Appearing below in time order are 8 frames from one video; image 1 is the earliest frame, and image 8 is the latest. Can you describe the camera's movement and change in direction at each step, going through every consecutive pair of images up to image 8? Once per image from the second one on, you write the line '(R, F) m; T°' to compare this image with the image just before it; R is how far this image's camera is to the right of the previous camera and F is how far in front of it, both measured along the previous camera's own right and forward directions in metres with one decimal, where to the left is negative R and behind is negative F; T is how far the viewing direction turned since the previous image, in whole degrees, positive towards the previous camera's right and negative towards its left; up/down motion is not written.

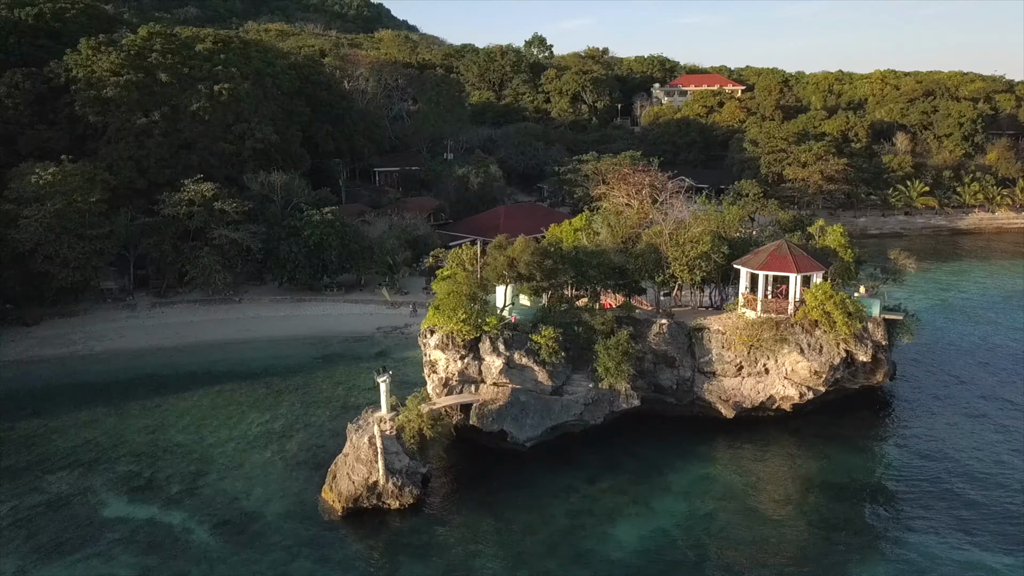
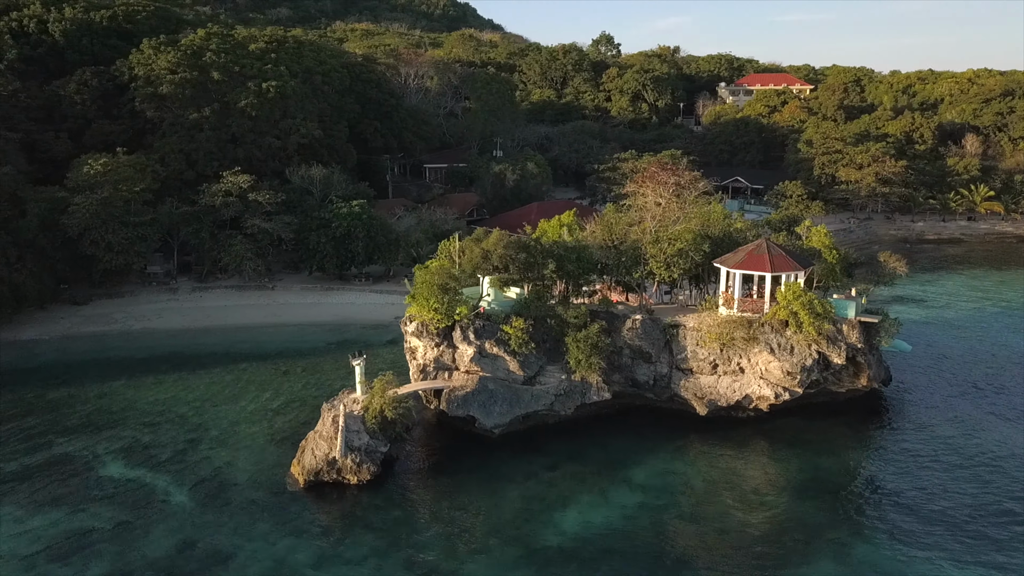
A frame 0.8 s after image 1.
(+3.1, -0.6) m; -6°
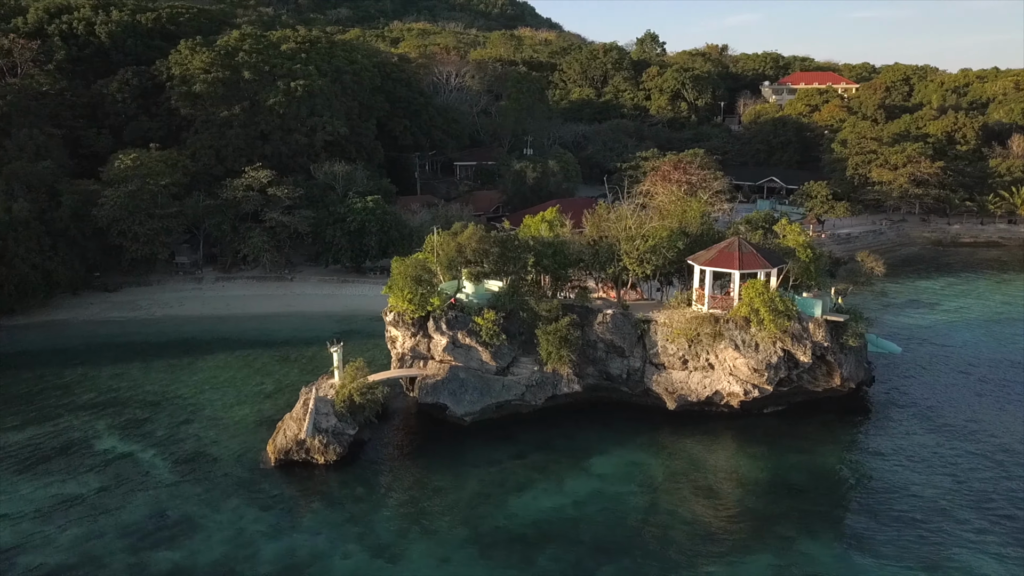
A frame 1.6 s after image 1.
(+2.5, -0.6) m; -4°
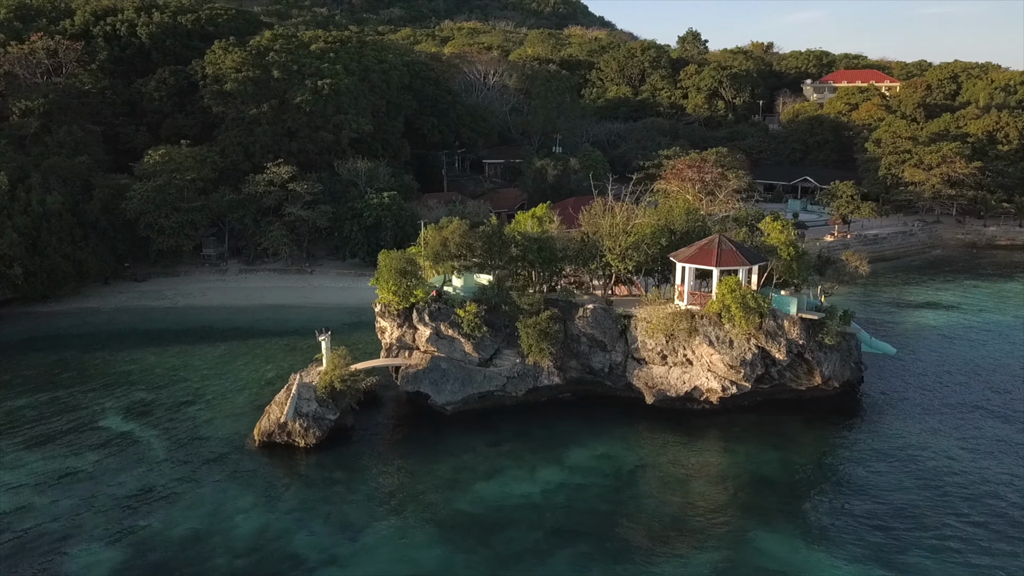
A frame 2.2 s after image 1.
(+2.1, -0.5) m; -4°
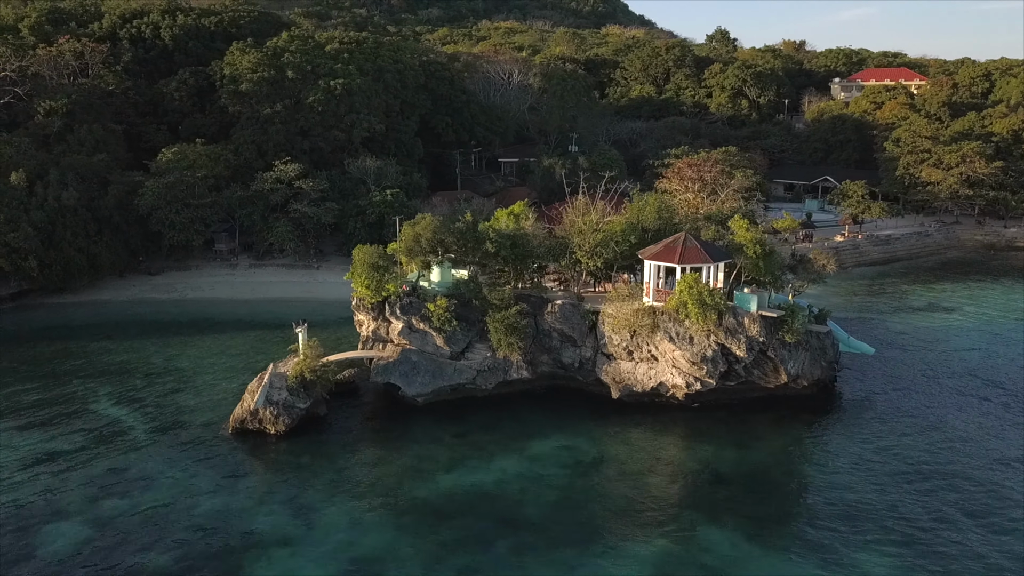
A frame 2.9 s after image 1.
(+2.2, -0.5) m; -3°
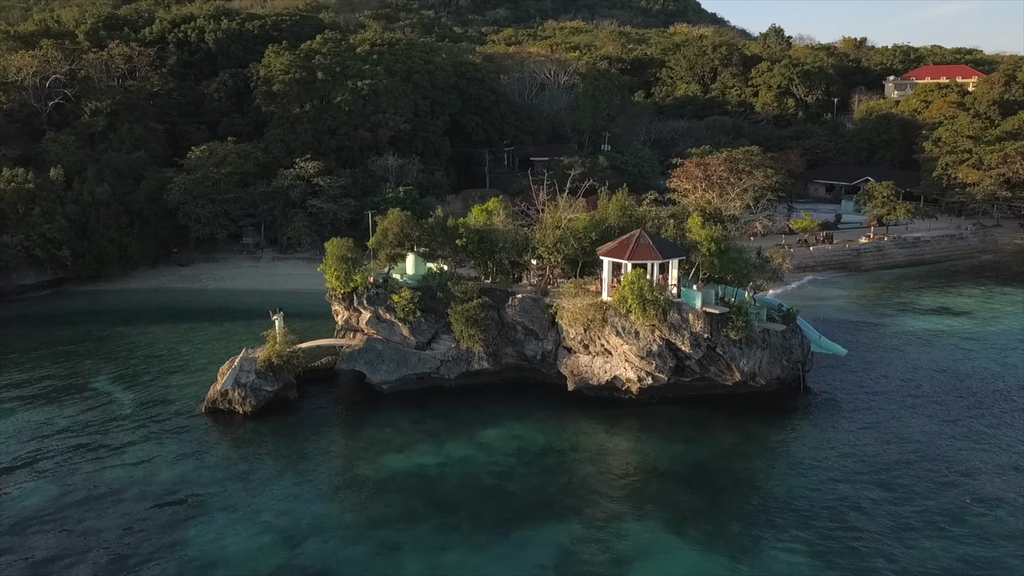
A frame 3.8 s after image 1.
(+3.5, -0.6) m; -5°
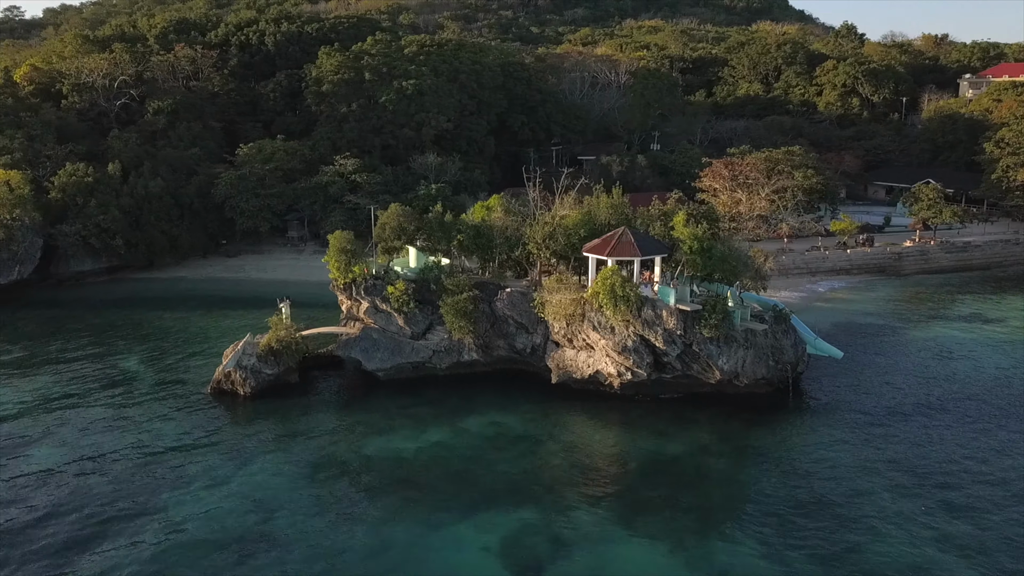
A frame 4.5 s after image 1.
(+3.0, -0.6) m; -6°
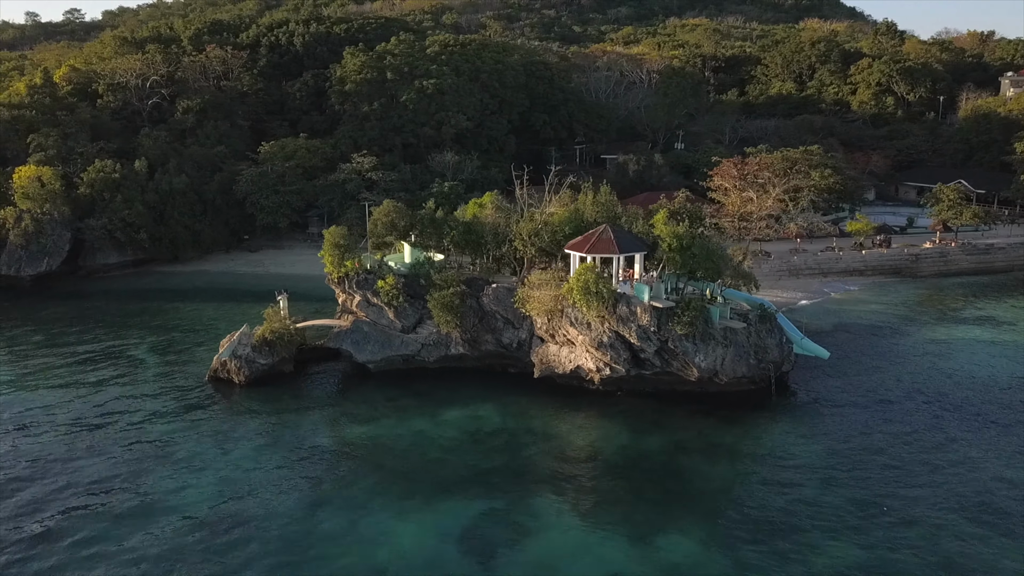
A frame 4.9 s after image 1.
(+2.0, -0.4) m; -3°
